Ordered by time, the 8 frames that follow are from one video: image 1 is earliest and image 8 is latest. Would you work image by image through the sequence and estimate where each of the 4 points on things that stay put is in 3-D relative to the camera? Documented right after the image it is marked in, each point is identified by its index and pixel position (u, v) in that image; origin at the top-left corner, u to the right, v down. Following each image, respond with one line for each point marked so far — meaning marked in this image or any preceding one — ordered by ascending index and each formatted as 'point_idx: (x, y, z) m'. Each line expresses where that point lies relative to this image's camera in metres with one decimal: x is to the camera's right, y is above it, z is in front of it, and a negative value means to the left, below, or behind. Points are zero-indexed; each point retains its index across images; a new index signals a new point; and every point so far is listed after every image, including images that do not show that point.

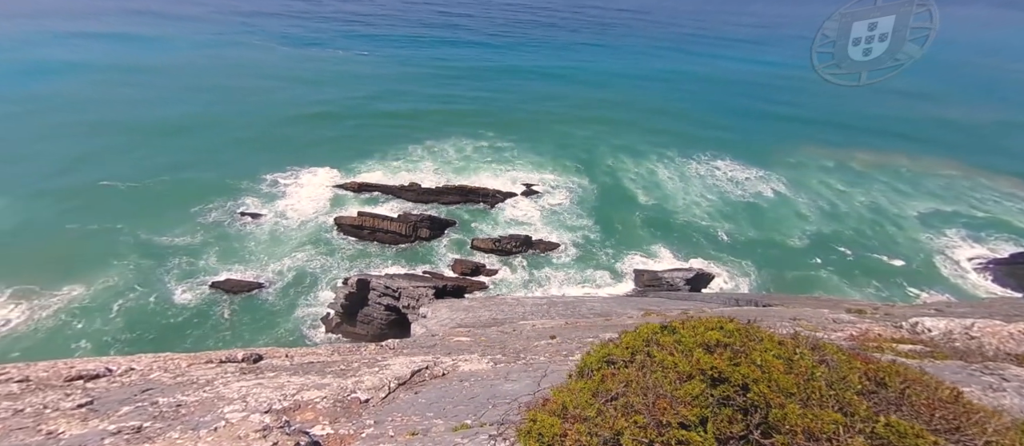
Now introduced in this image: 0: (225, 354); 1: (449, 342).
0: (-7.1, -3.5, +10.6) m
1: (-2.4, -4.4, +14.8) m
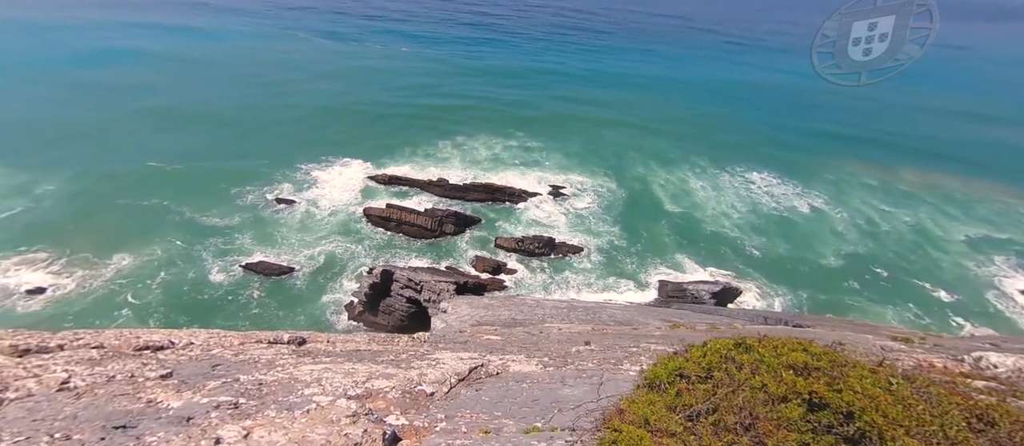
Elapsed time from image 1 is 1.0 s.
0: (-6.1, -3.1, +11.0) m
1: (-1.3, -4.3, +14.9) m
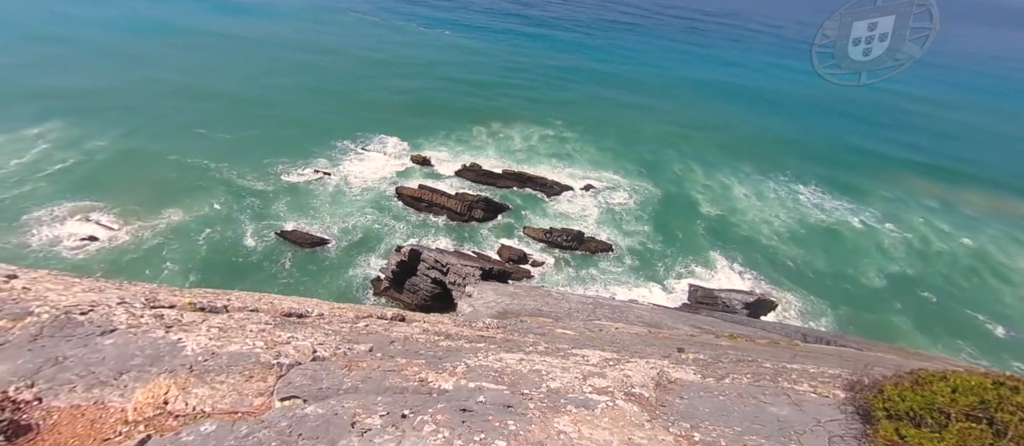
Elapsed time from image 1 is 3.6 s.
0: (-3.6, -2.5, +11.4) m
1: (+1.4, -4.0, +15.0) m
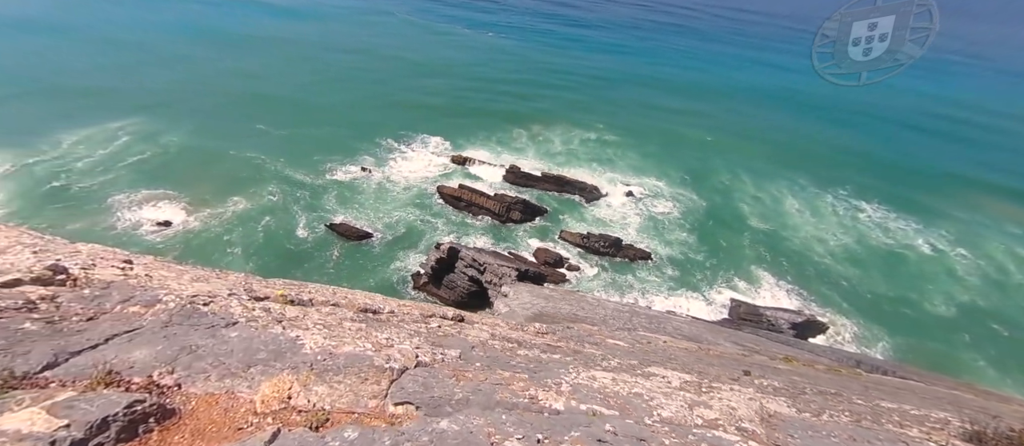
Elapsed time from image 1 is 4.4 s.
0: (-2.0, -2.5, +11.5) m
1: (+3.2, -4.3, +14.7) m
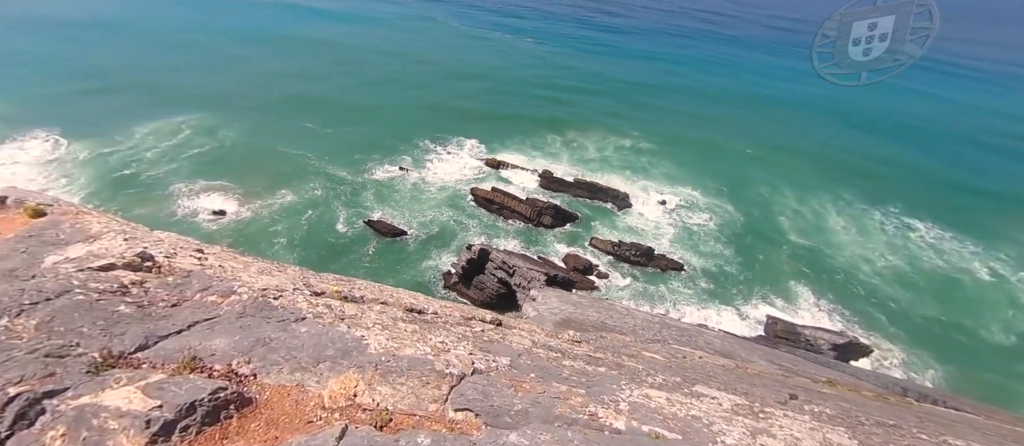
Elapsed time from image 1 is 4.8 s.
0: (-0.9, -2.7, +11.7) m
1: (+4.4, -4.7, +14.4) m
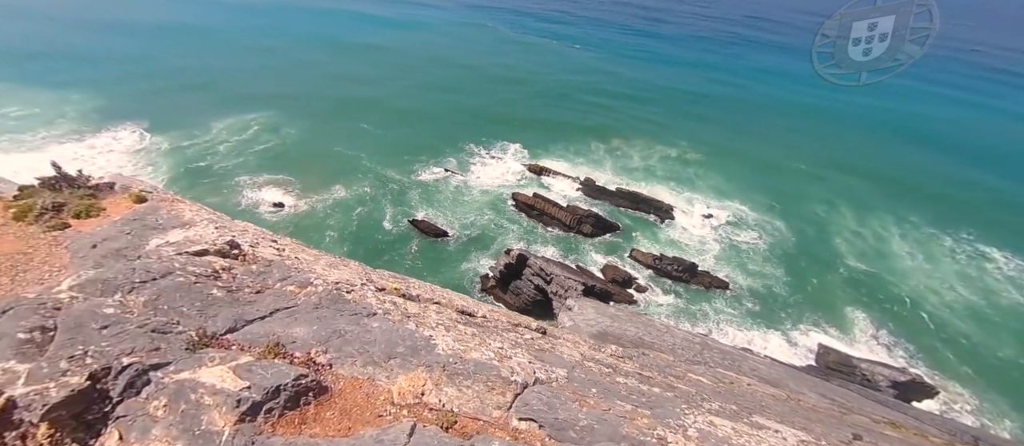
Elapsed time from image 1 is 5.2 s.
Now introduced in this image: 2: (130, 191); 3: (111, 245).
0: (+0.4, -2.9, +11.7) m
1: (+5.9, -5.2, +13.8) m
2: (-11.0, +0.9, +11.5) m
3: (-9.0, -0.5, +9.1) m
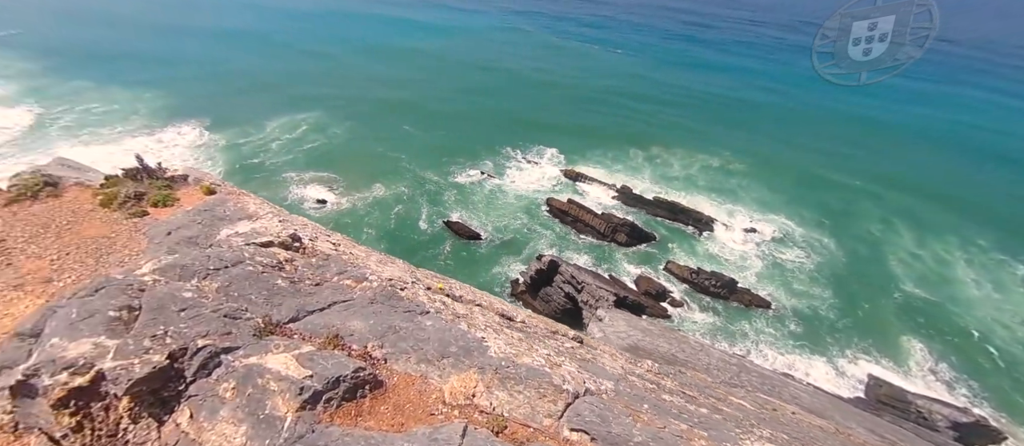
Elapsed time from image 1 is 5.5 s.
0: (+1.4, -3.1, +11.6) m
1: (+6.9, -5.7, +13.2) m
2: (-9.7, +1.2, +12.4) m
3: (-8.0, -0.2, +9.8) m
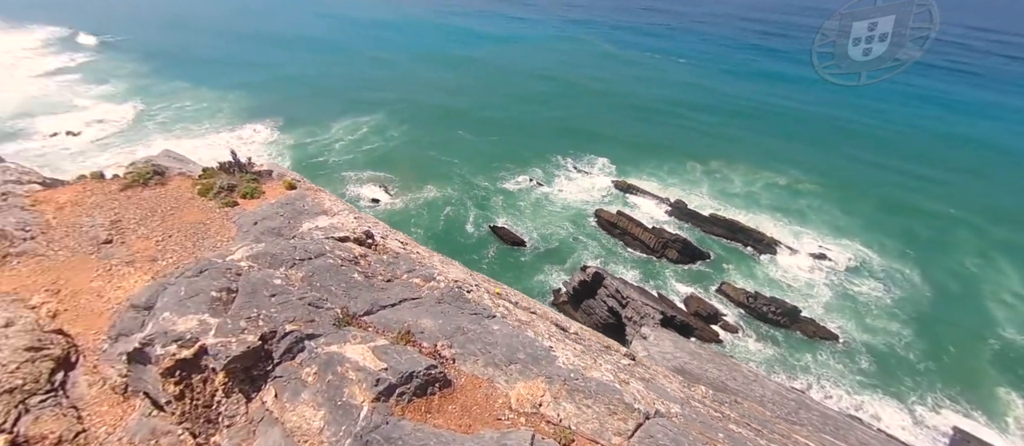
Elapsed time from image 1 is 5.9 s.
0: (+2.8, -3.4, +11.3) m
1: (+8.3, -6.4, +12.2) m
2: (-7.9, +1.5, +13.4) m
3: (-6.6, 0.0, +10.6) m
